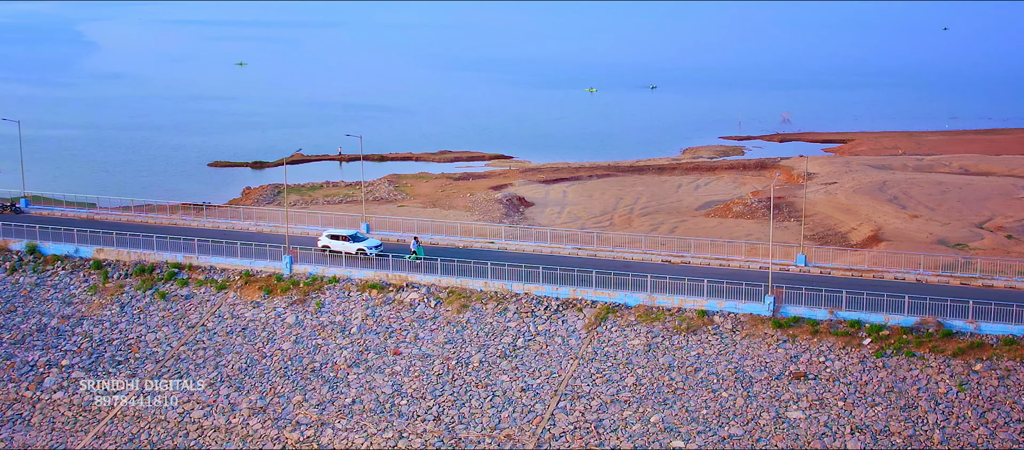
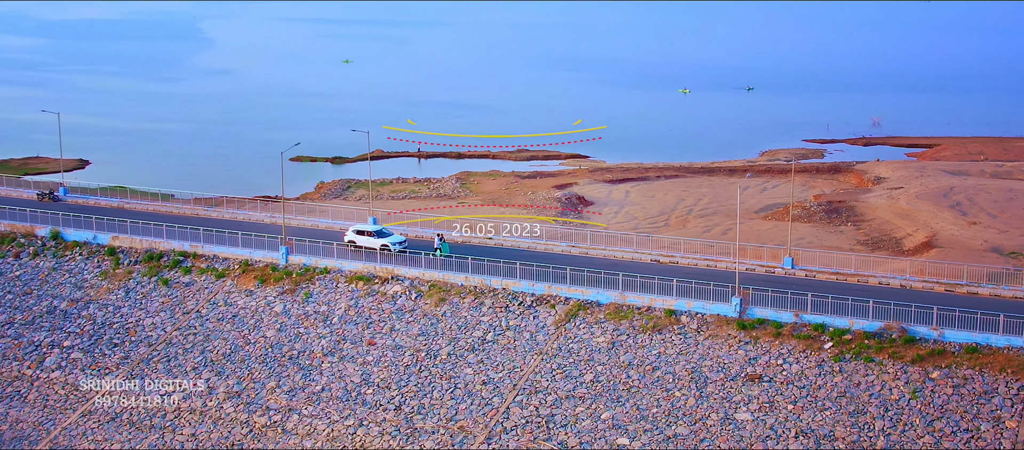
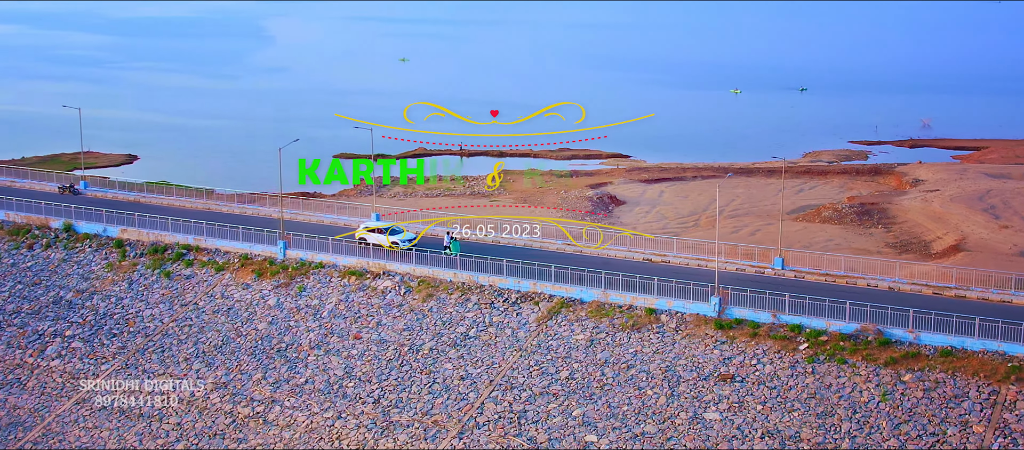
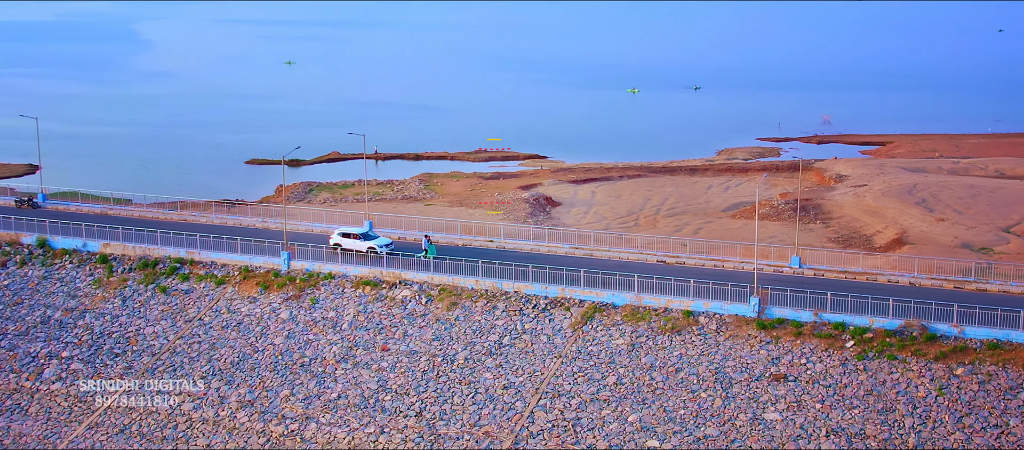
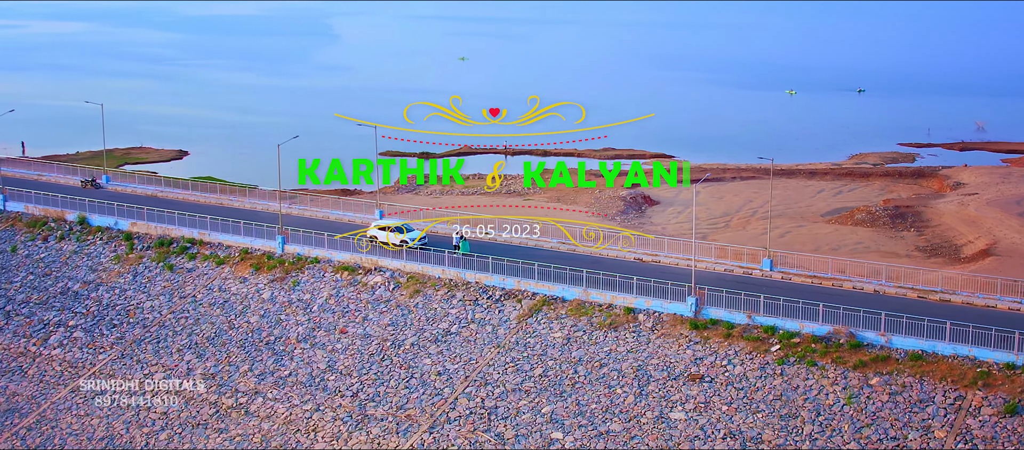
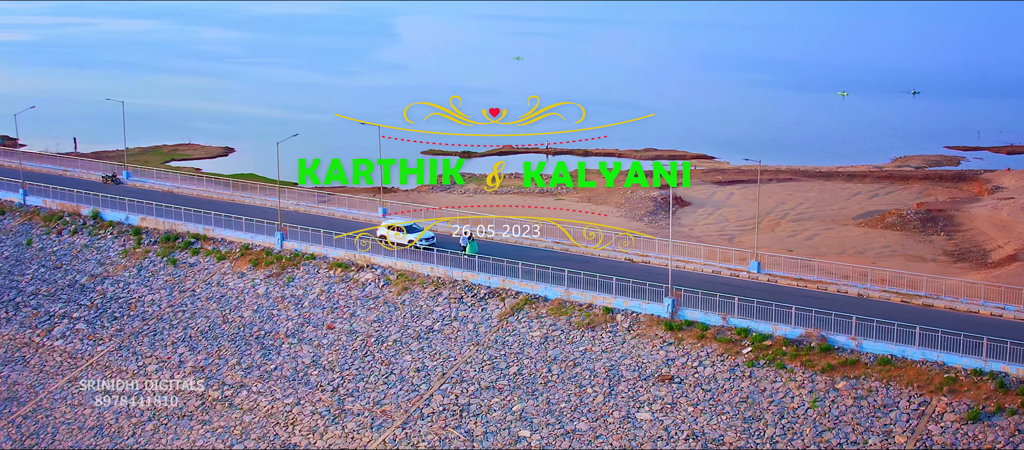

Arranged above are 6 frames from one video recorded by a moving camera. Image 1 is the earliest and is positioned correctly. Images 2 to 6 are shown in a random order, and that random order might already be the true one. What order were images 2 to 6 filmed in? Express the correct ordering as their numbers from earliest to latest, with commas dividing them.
4, 2, 3, 5, 6
